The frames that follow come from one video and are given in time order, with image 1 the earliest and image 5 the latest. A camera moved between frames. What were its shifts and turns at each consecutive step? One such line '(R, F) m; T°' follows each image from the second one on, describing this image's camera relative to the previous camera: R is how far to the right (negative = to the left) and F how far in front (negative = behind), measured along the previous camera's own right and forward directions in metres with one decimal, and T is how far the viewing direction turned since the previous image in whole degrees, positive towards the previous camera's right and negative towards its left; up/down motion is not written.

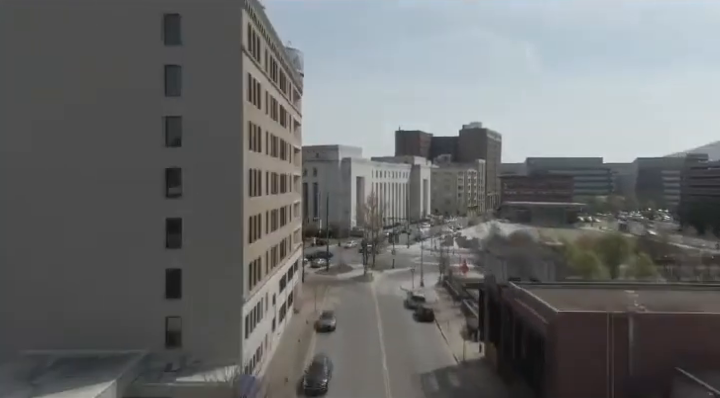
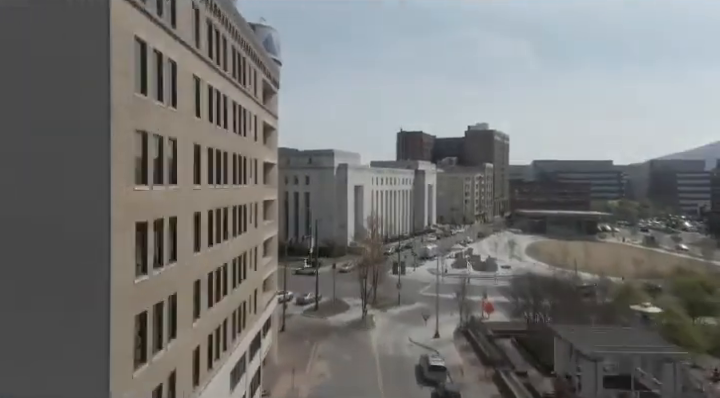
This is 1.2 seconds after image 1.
(+0.1, +9.3) m; 0°
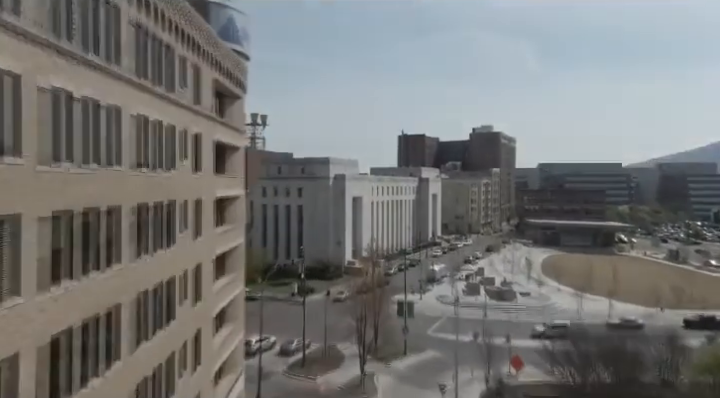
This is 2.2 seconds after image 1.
(+0.1, +7.2) m; 0°
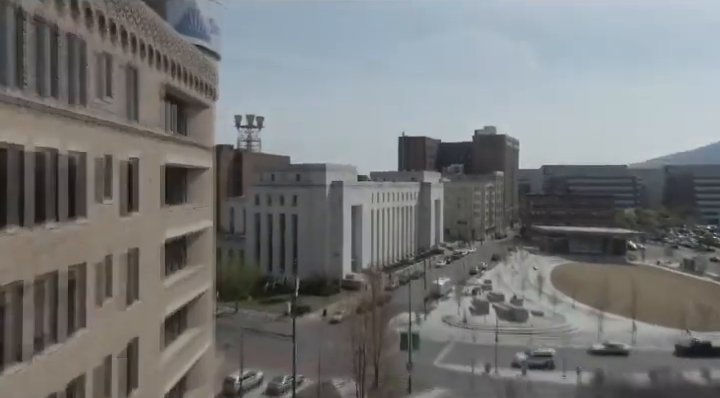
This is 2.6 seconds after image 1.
(+0.1, +3.9) m; 0°
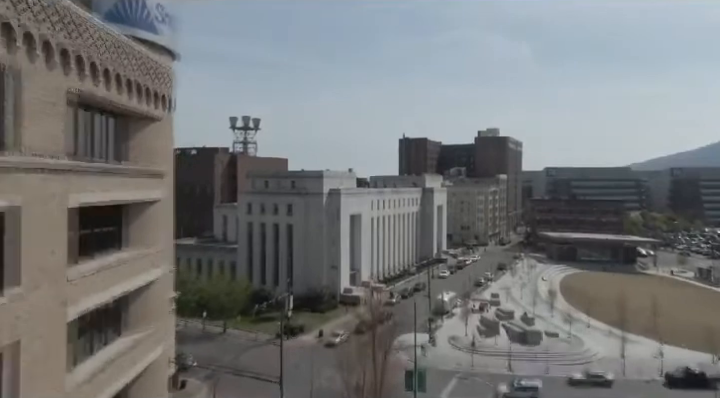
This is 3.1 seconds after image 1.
(+0.1, +3.7) m; 0°
